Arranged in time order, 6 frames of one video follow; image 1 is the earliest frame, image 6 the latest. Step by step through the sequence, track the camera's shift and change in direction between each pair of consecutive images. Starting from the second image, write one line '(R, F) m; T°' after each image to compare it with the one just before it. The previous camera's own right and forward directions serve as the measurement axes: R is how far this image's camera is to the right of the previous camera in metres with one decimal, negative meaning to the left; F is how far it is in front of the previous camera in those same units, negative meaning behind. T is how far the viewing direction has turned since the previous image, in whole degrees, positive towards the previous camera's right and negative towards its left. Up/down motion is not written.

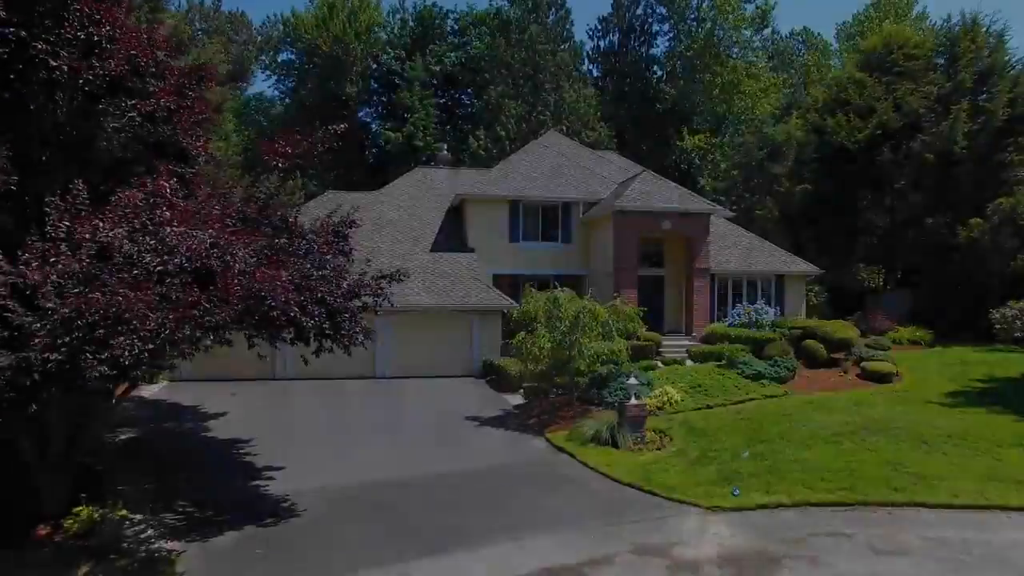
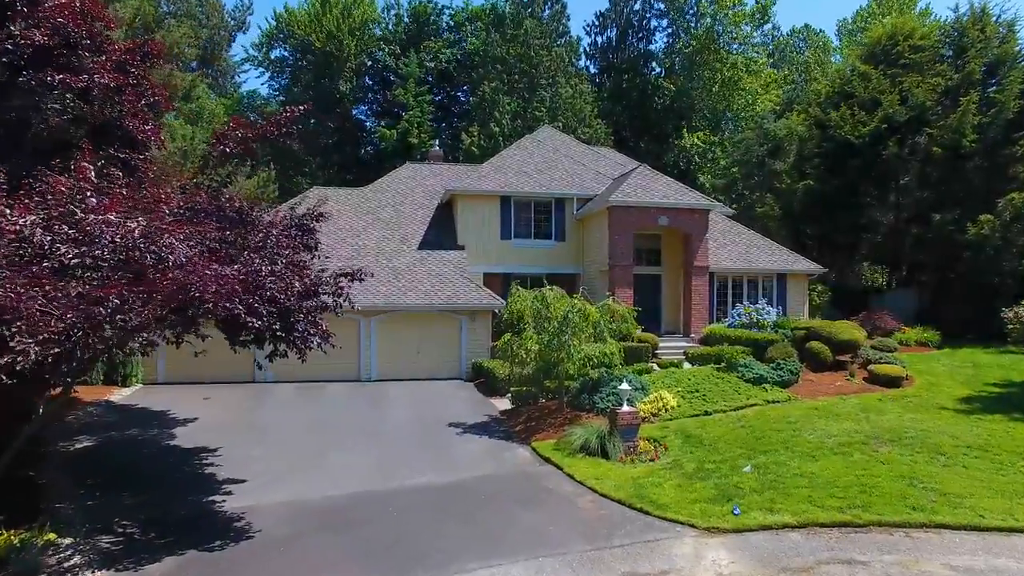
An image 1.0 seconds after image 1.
(+0.3, +1.1) m; 0°
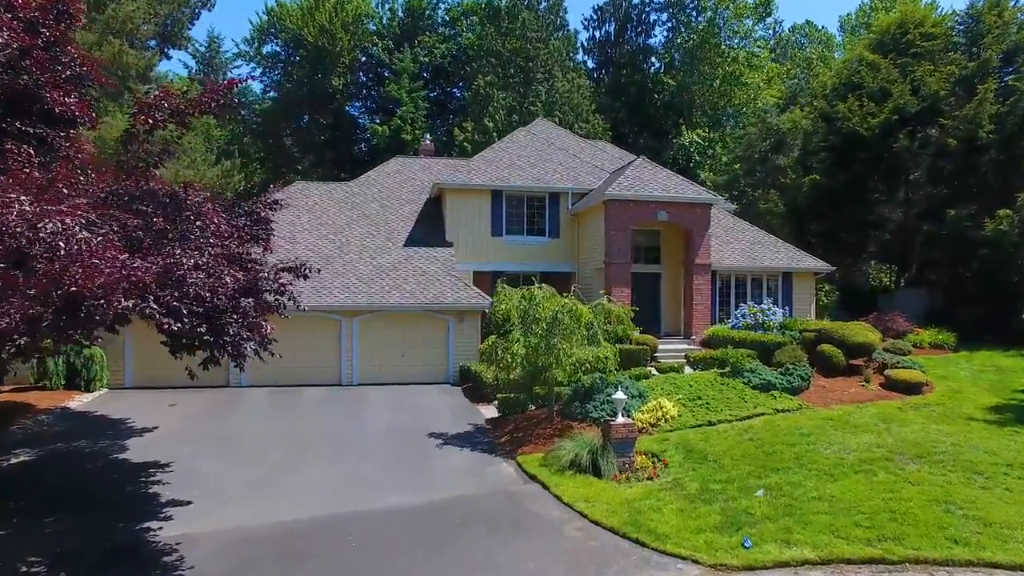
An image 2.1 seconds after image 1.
(+0.3, +1.4) m; 0°
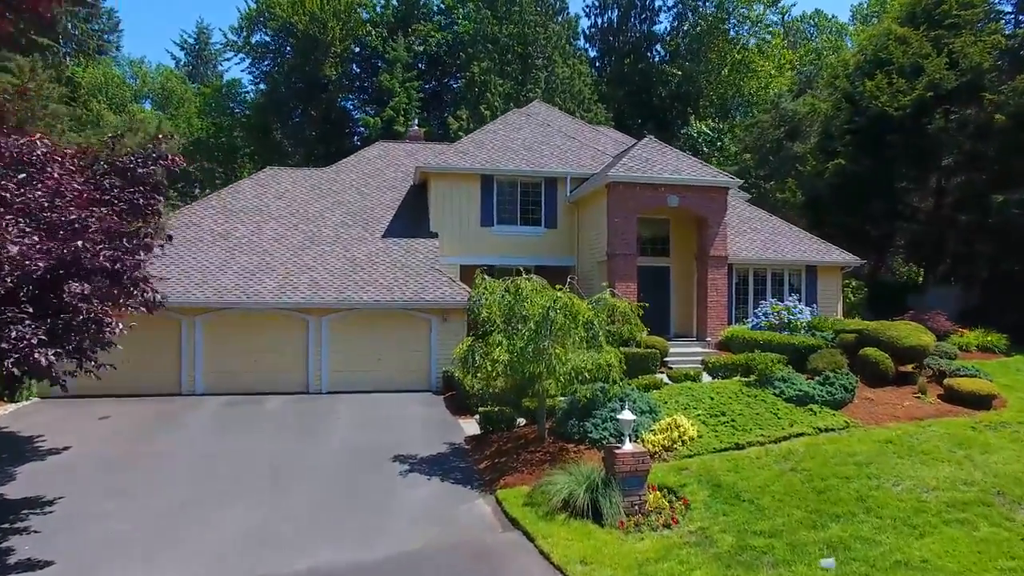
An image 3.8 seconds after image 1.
(+0.3, +2.8) m; 0°
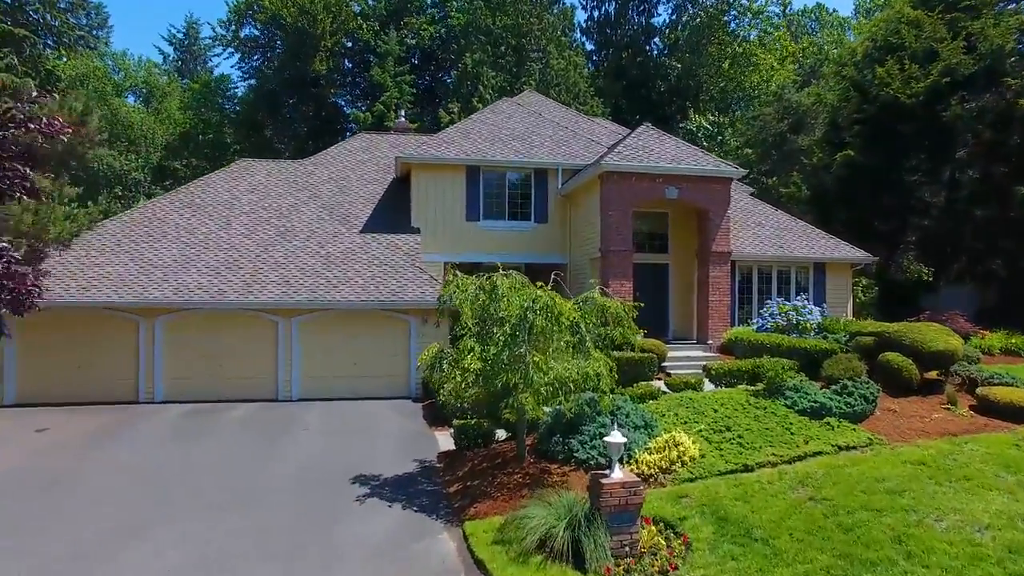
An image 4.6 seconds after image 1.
(+0.3, +1.6) m; 0°
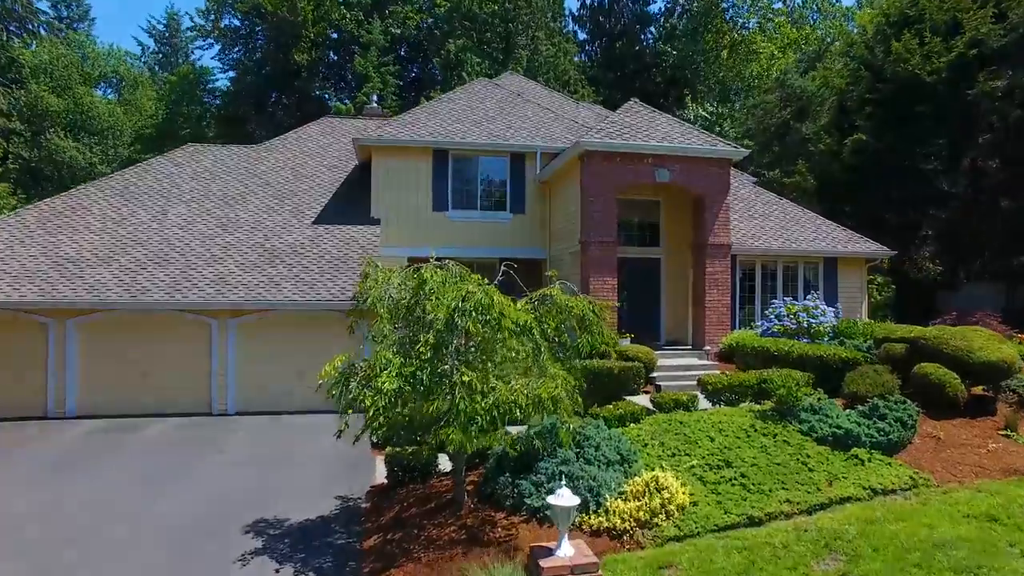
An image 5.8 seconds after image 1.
(+0.7, +2.6) m; 0°
